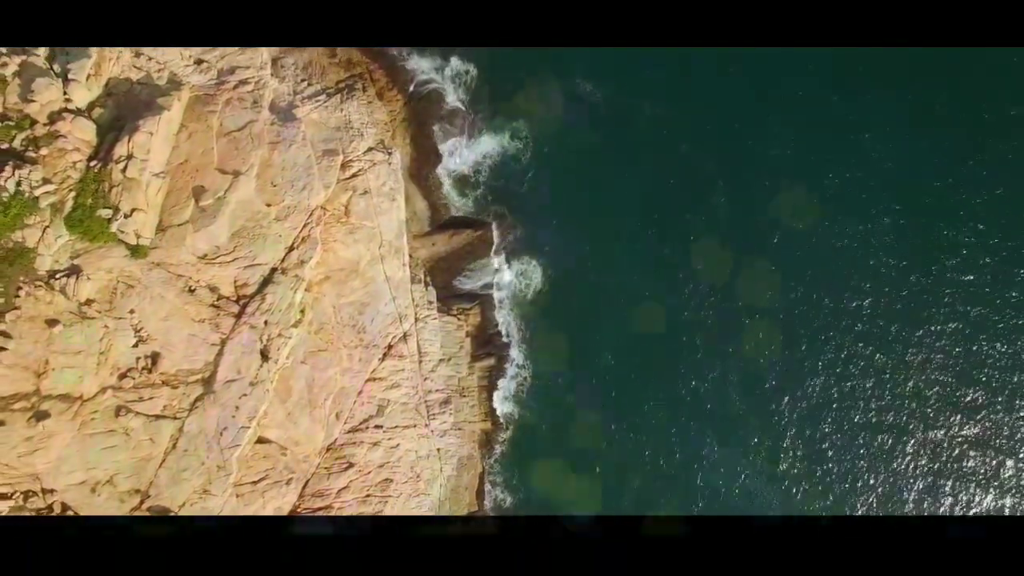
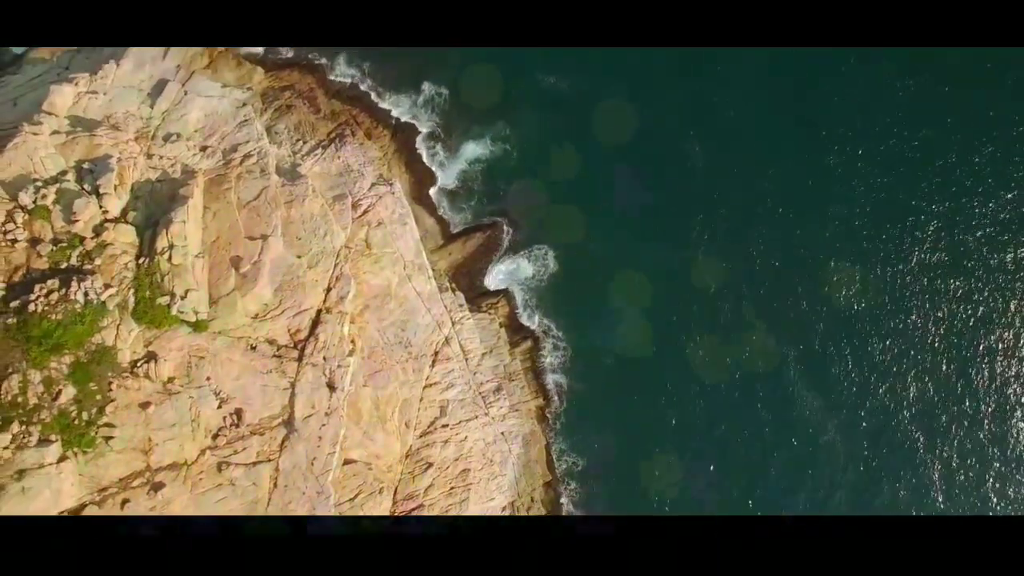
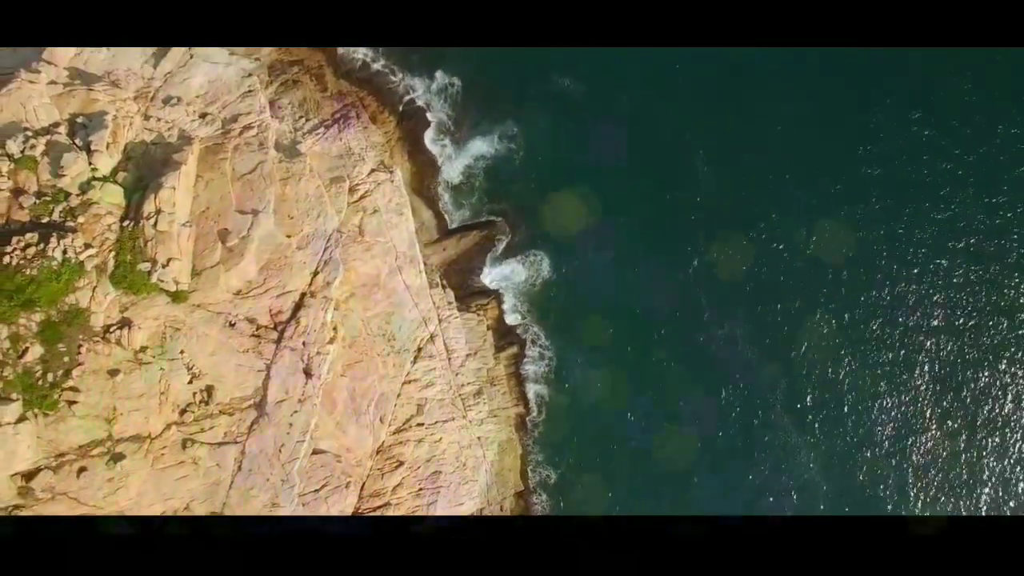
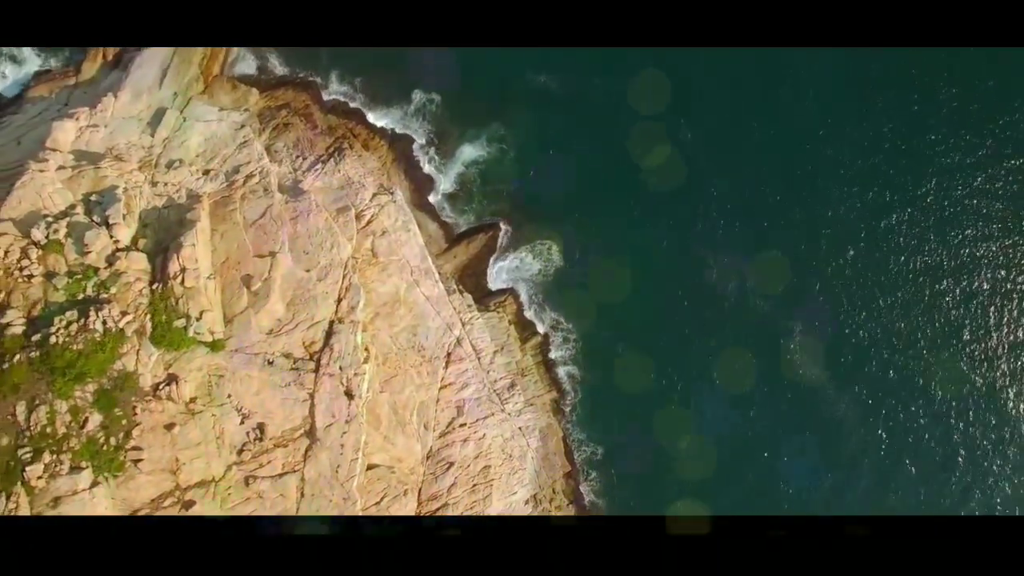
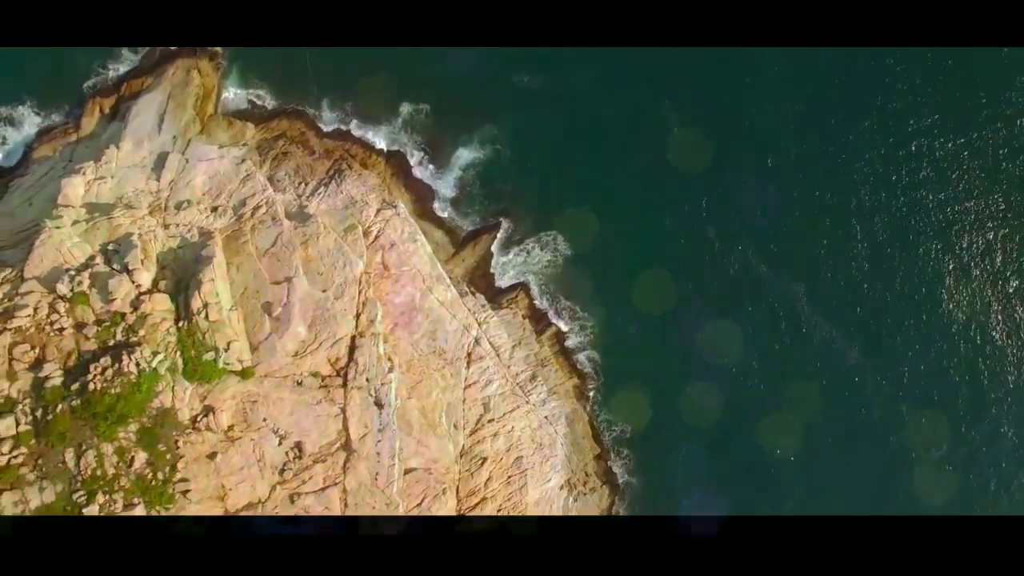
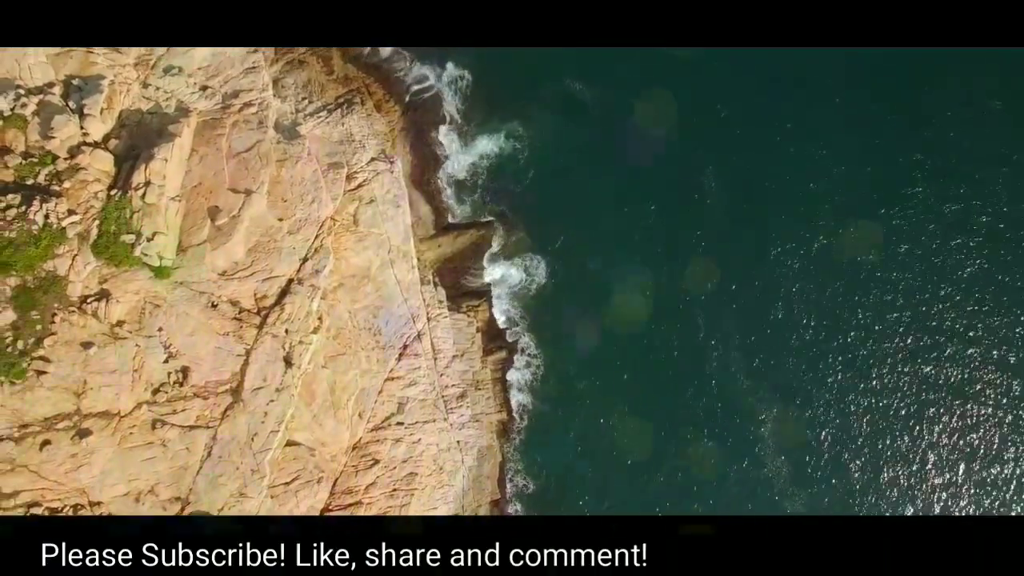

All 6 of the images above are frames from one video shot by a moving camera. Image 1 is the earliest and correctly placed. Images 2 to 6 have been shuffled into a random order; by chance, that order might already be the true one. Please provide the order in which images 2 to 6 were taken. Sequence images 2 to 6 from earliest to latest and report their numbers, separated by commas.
6, 3, 2, 4, 5
